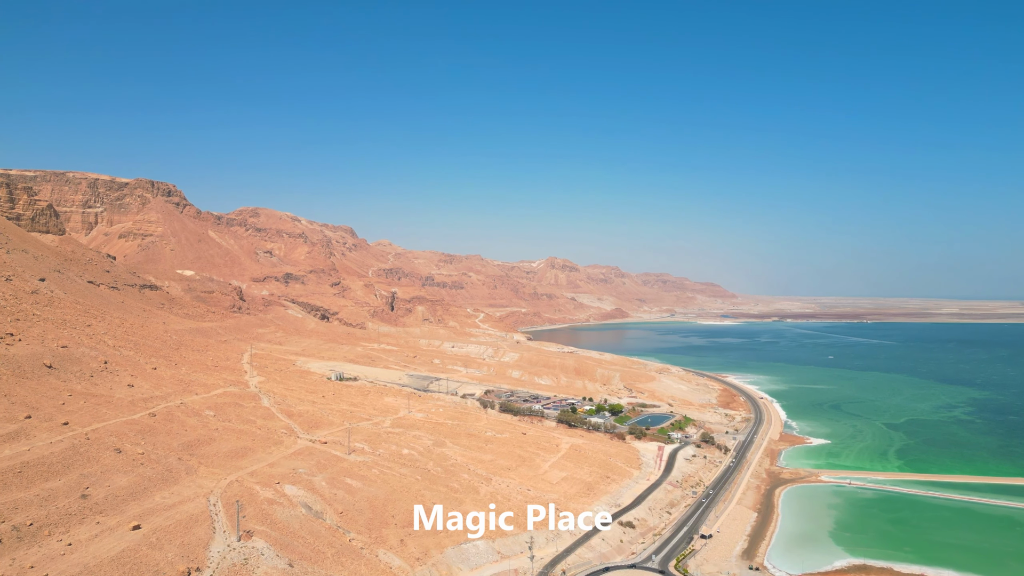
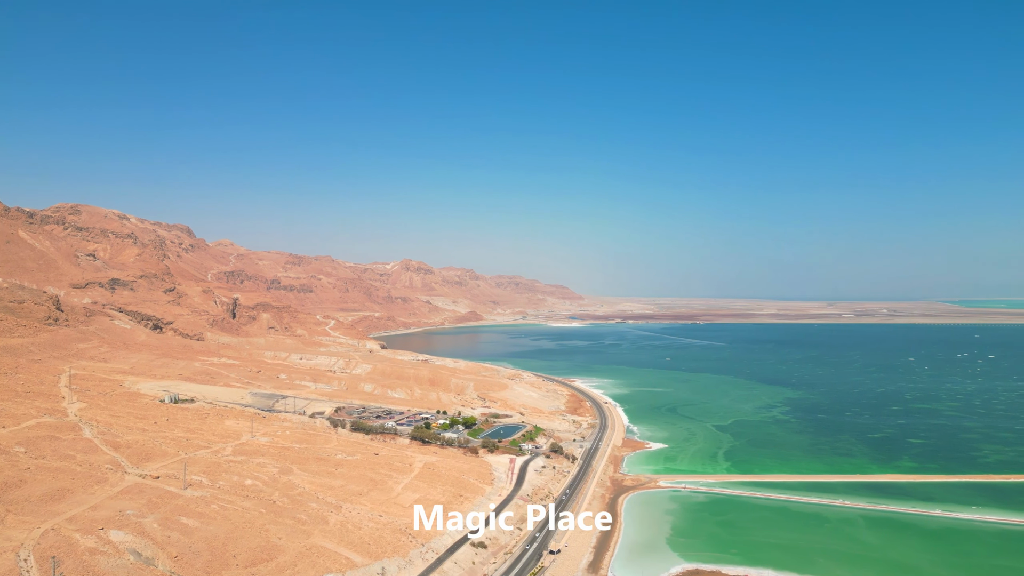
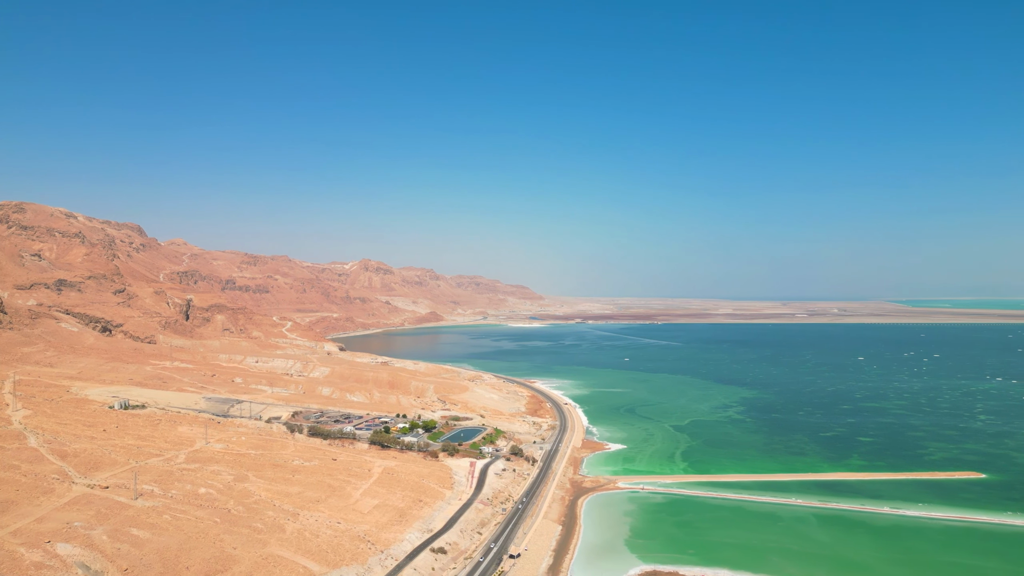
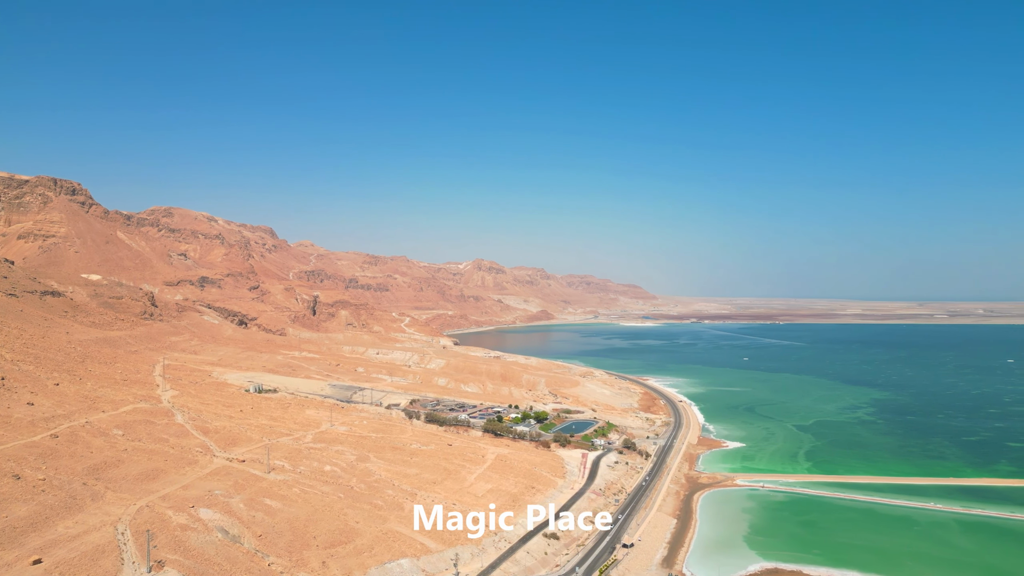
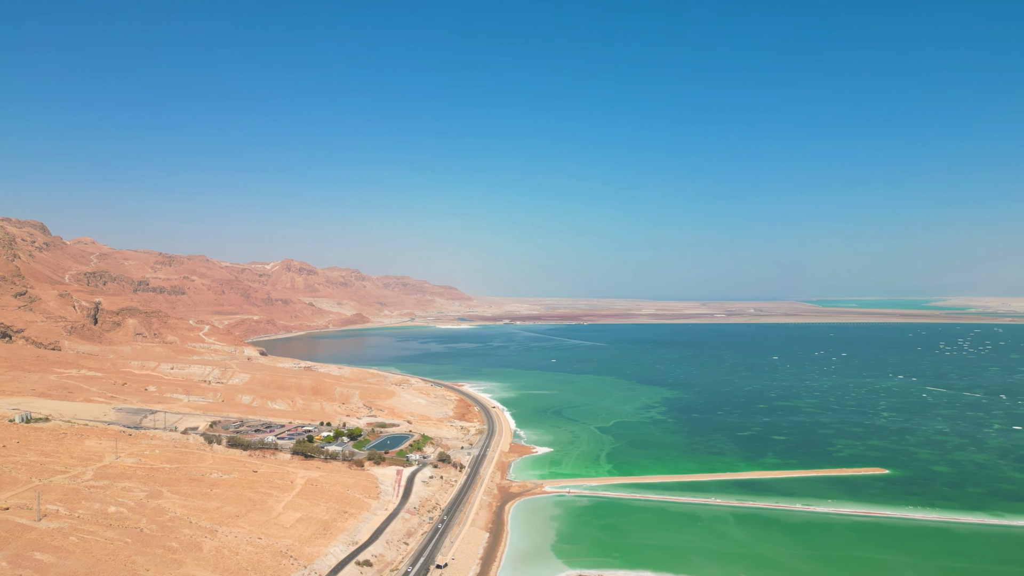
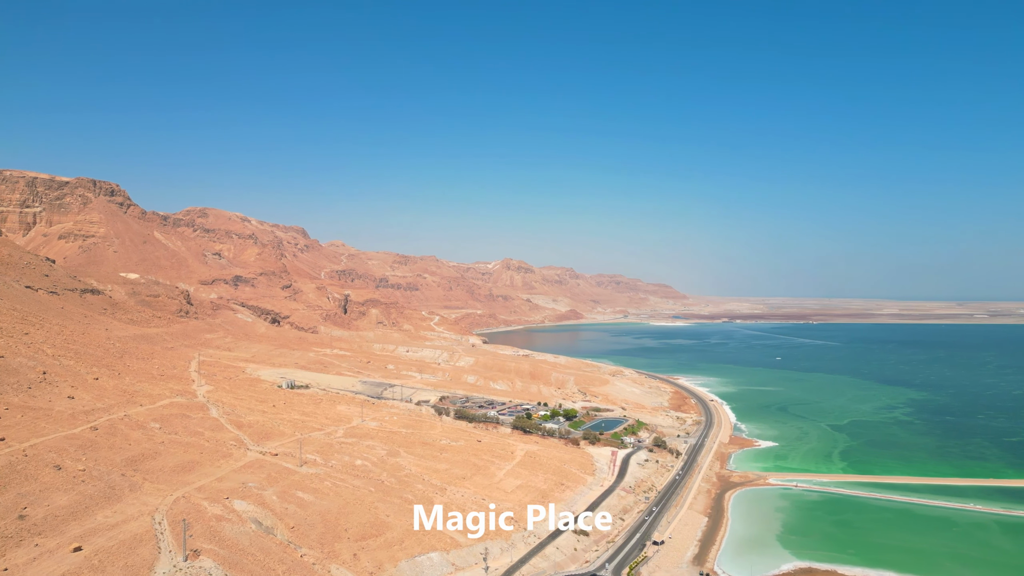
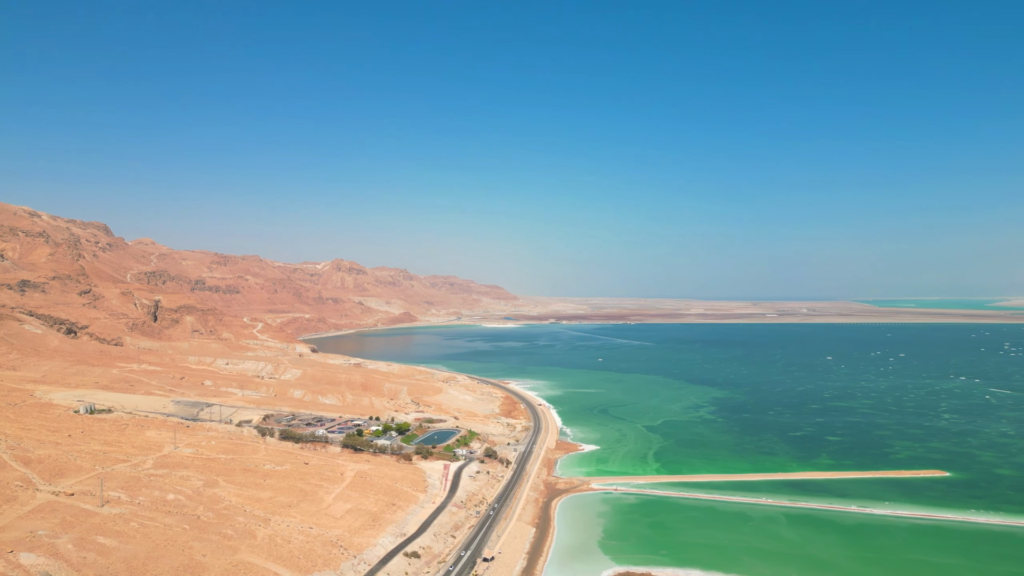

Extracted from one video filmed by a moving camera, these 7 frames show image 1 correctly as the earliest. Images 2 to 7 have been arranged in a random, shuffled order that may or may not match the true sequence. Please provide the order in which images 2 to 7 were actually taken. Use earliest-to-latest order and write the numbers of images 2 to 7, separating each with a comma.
6, 4, 2, 3, 7, 5
